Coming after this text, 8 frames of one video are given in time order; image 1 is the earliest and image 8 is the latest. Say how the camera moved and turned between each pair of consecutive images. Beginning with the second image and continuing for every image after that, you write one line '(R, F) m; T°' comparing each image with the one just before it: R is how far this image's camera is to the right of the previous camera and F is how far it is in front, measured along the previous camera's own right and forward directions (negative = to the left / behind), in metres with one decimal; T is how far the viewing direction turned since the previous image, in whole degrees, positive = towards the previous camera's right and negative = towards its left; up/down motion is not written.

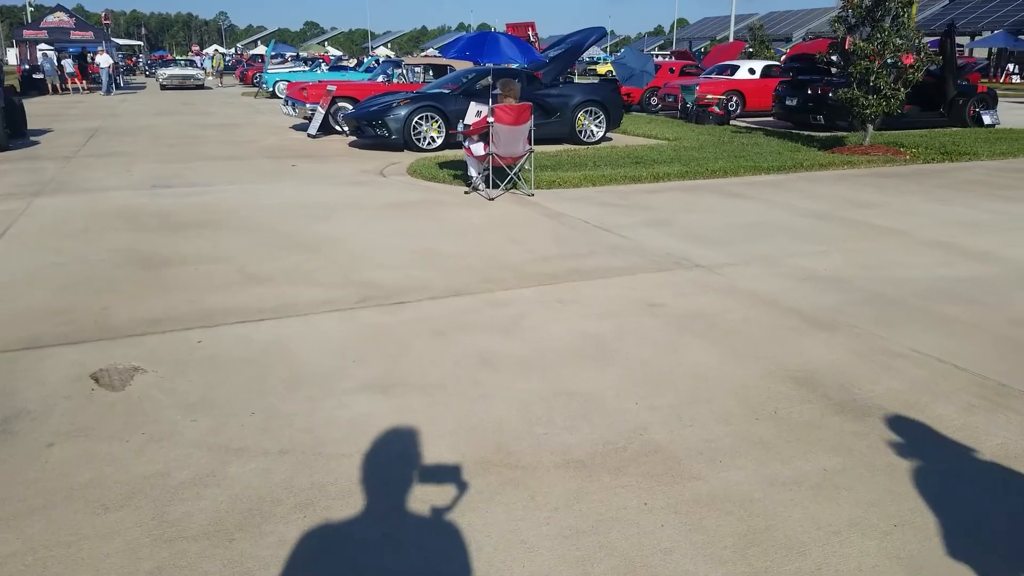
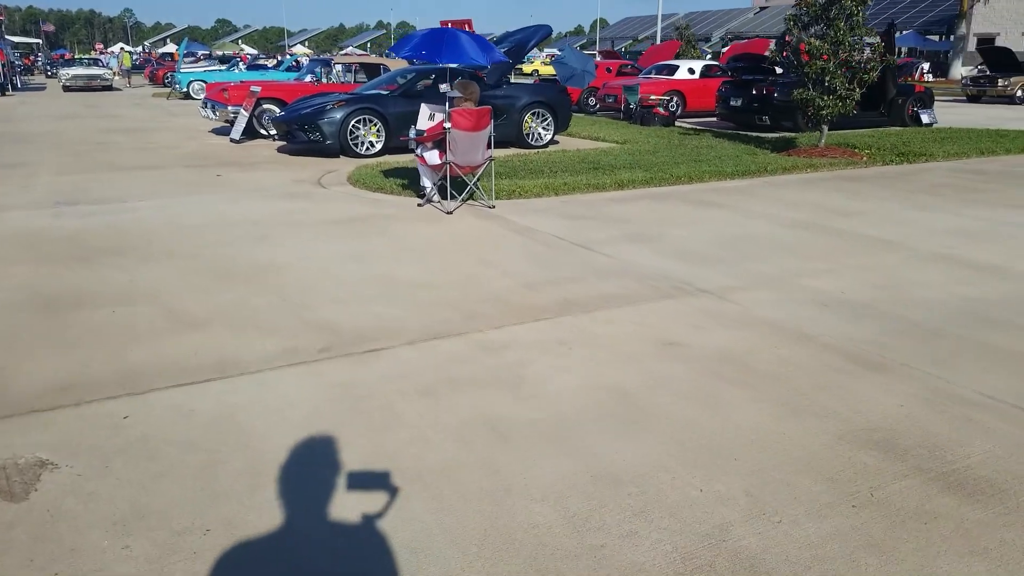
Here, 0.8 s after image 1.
(-0.4, +0.8) m; +5°
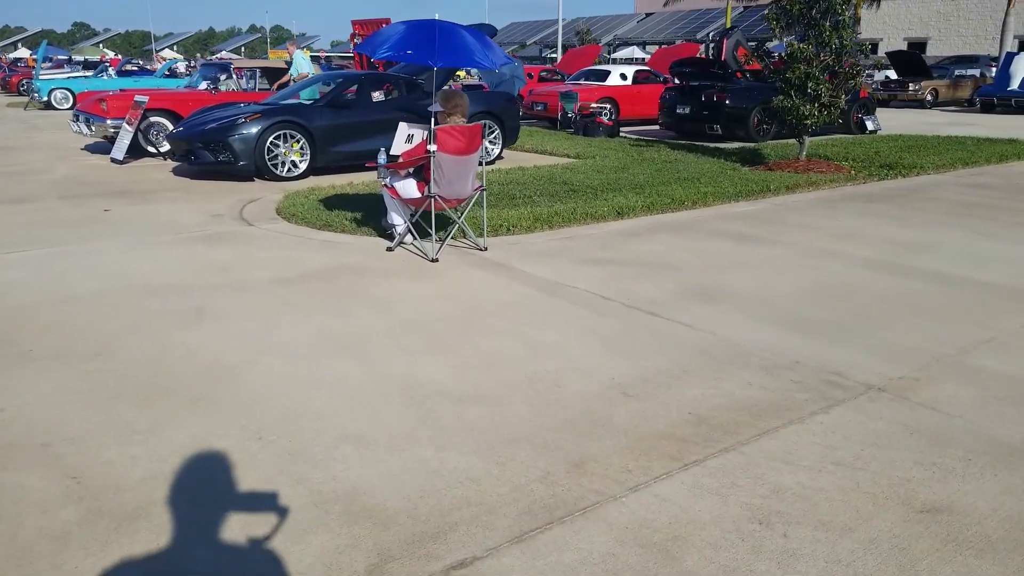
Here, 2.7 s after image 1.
(-0.9, +1.8) m; +8°
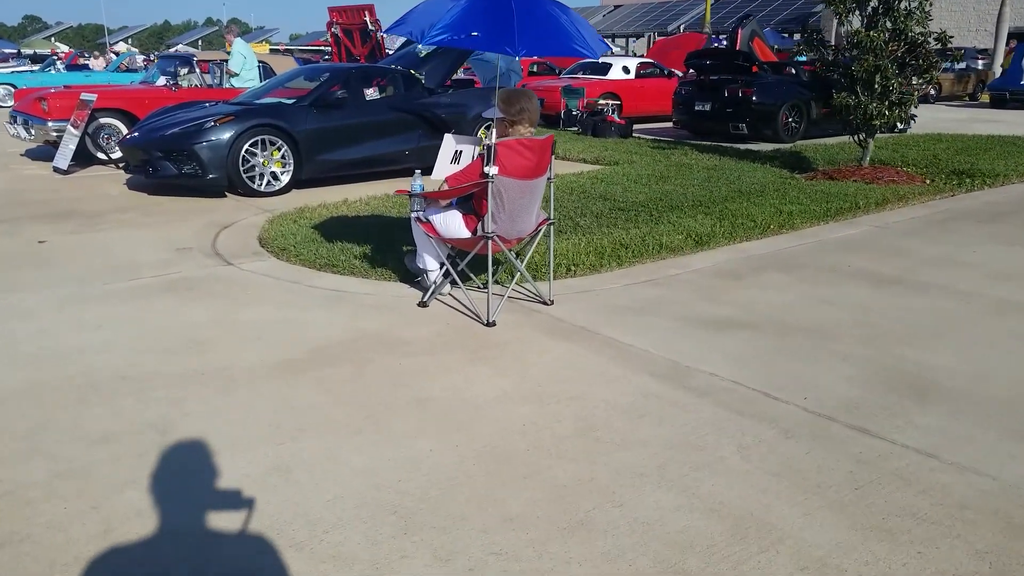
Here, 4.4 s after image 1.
(-0.7, +1.7) m; +2°
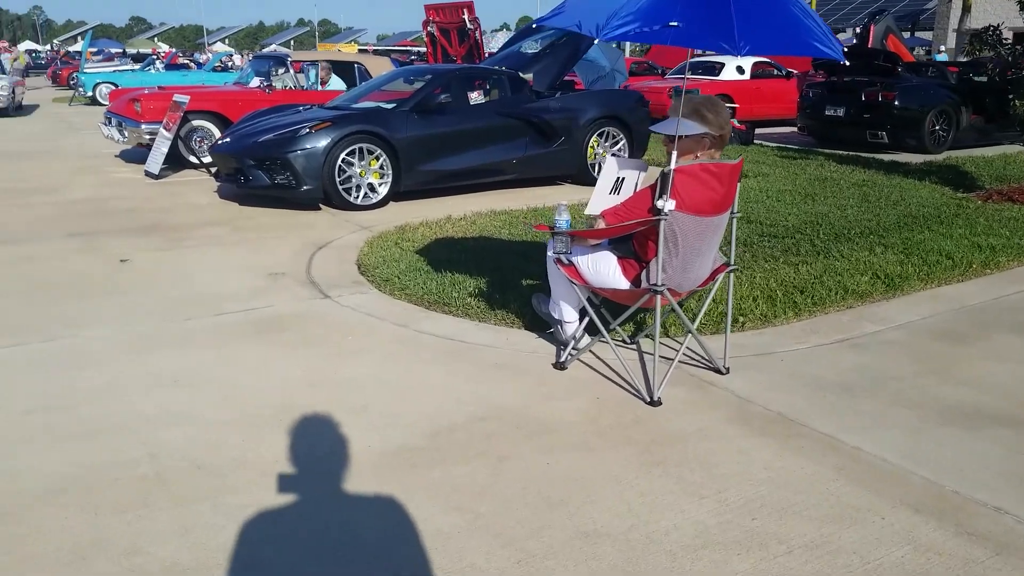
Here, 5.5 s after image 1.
(-0.4, +1.0) m; -6°
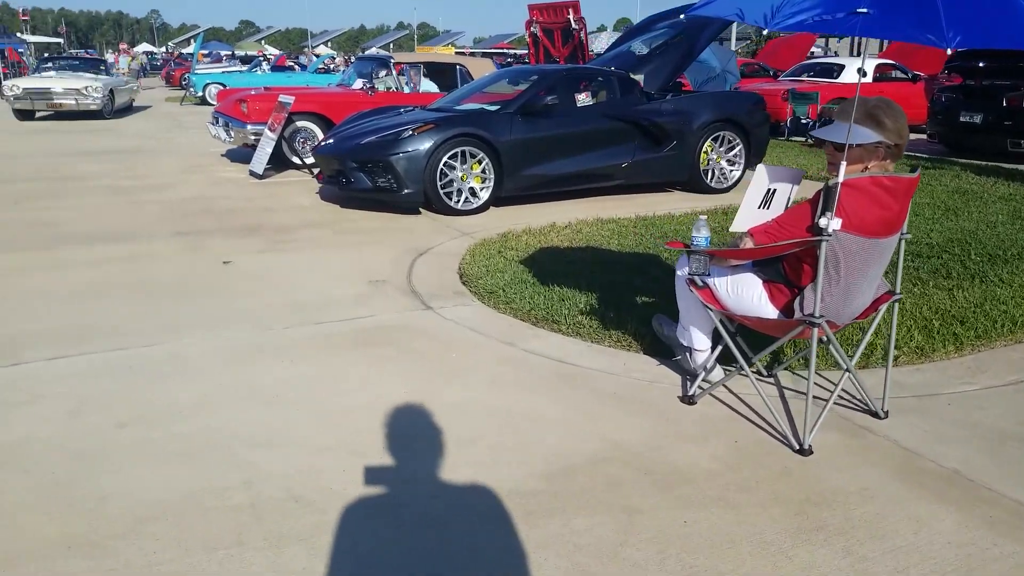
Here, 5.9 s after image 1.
(-0.2, +0.4) m; -6°
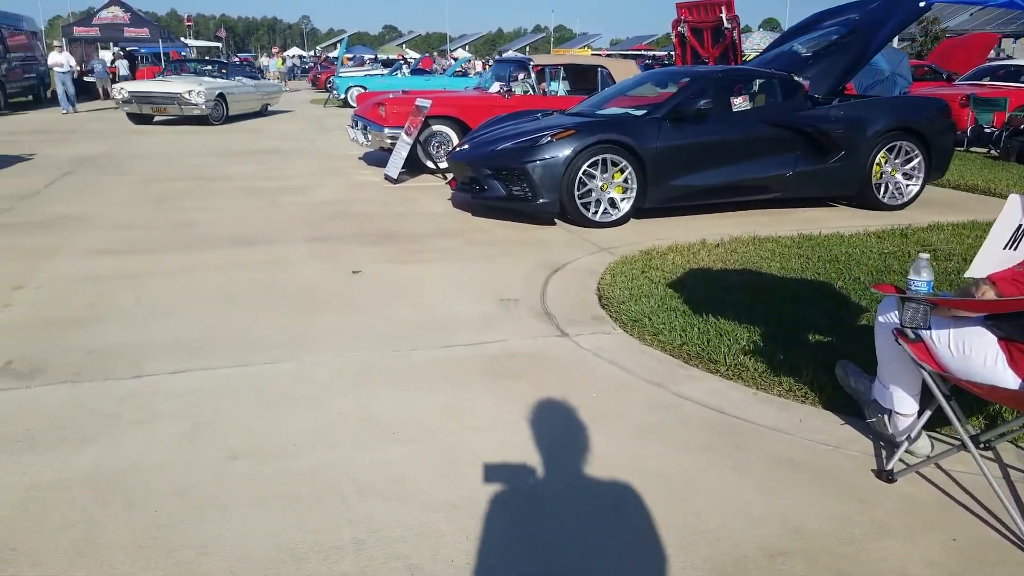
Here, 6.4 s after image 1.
(-0.1, +0.5) m; -9°
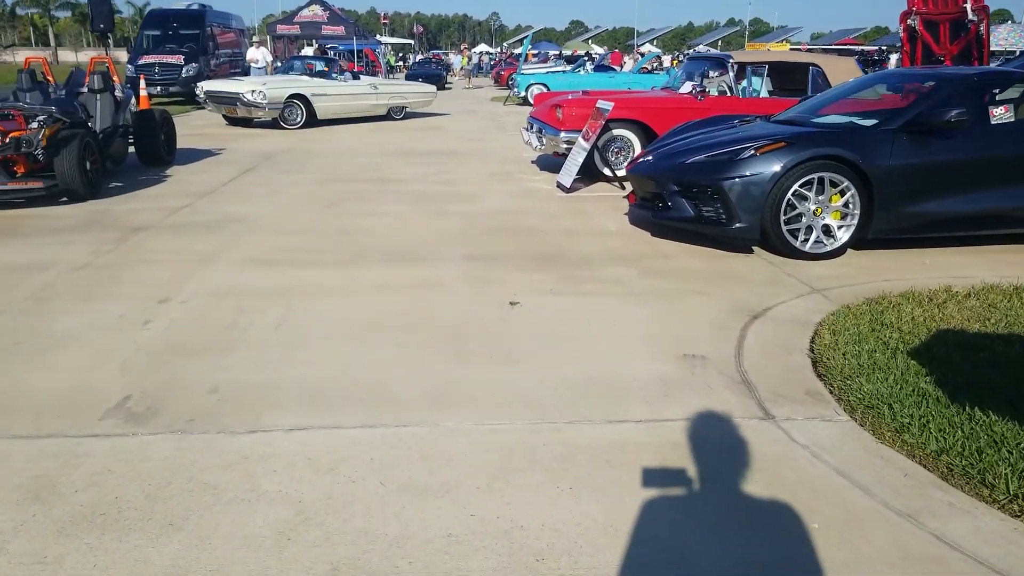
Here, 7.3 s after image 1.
(-0.1, +0.9) m; -12°
